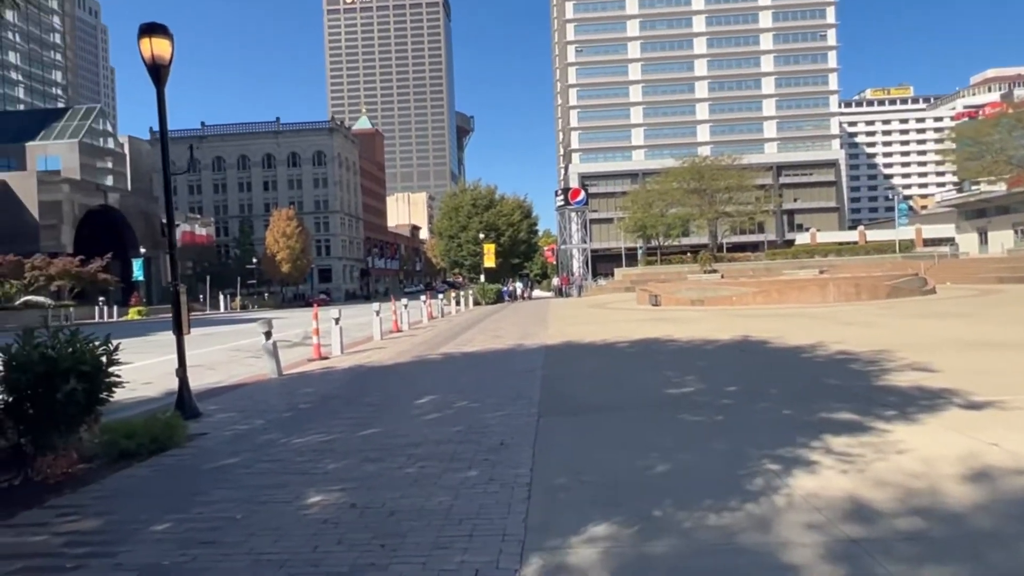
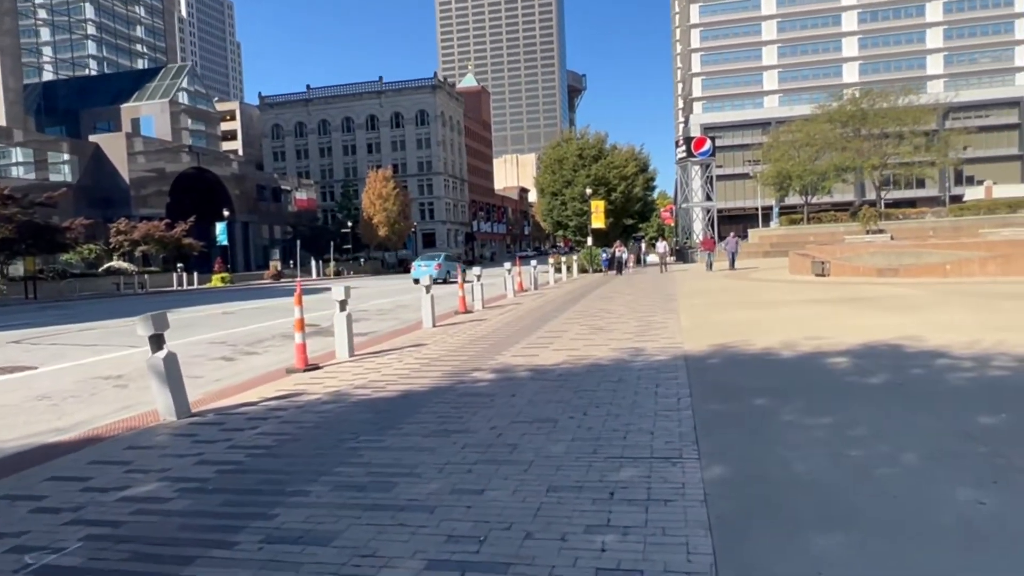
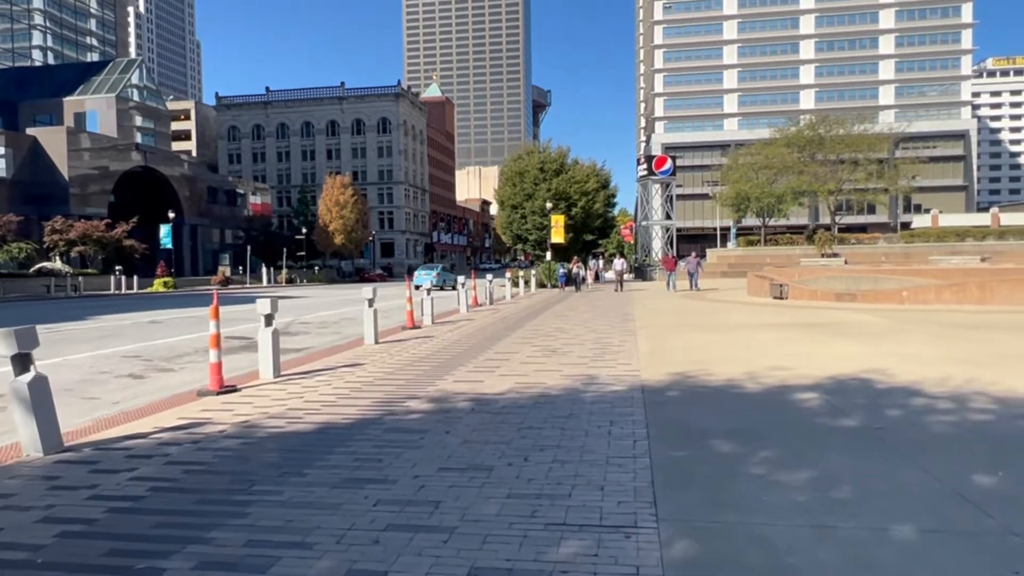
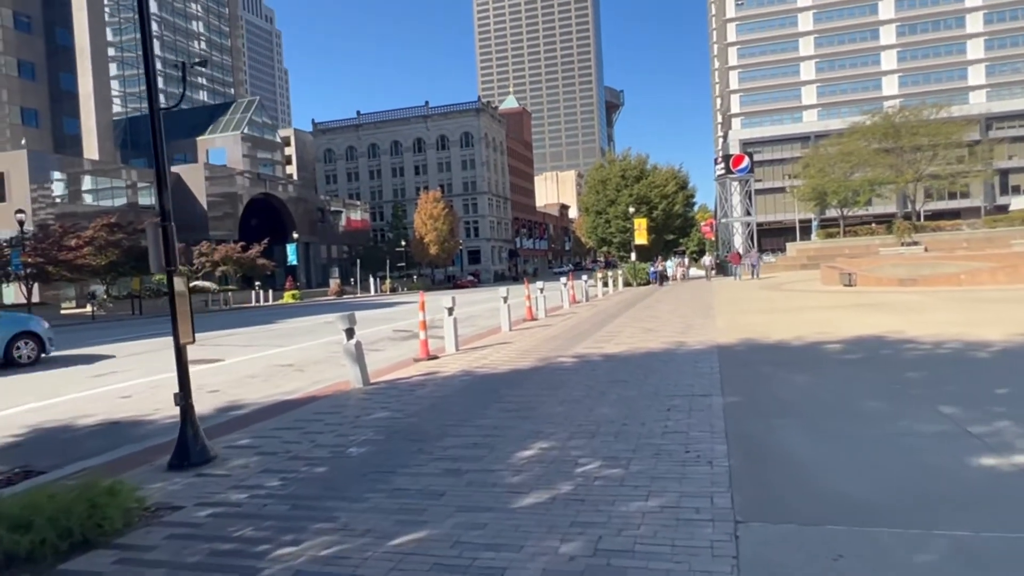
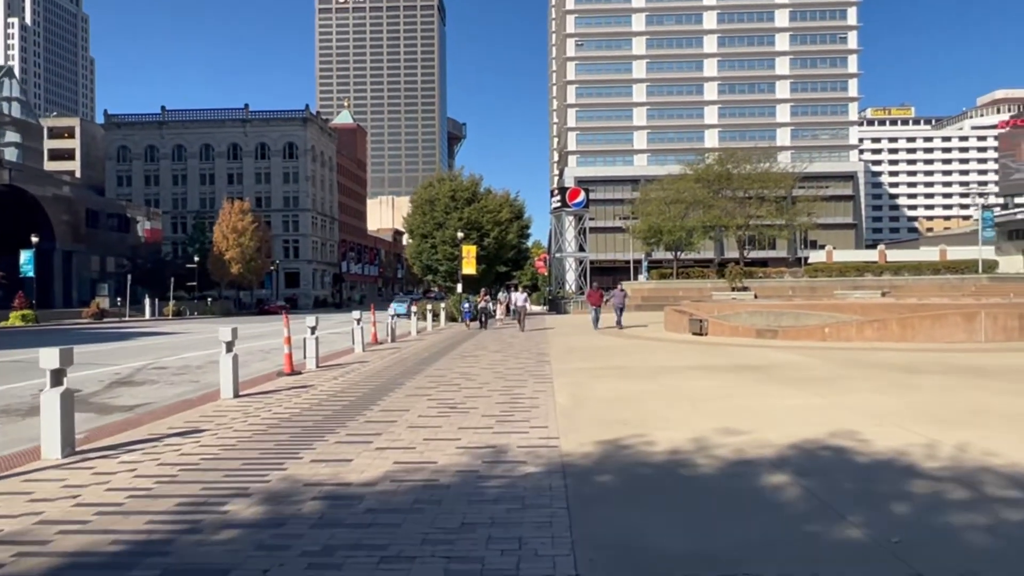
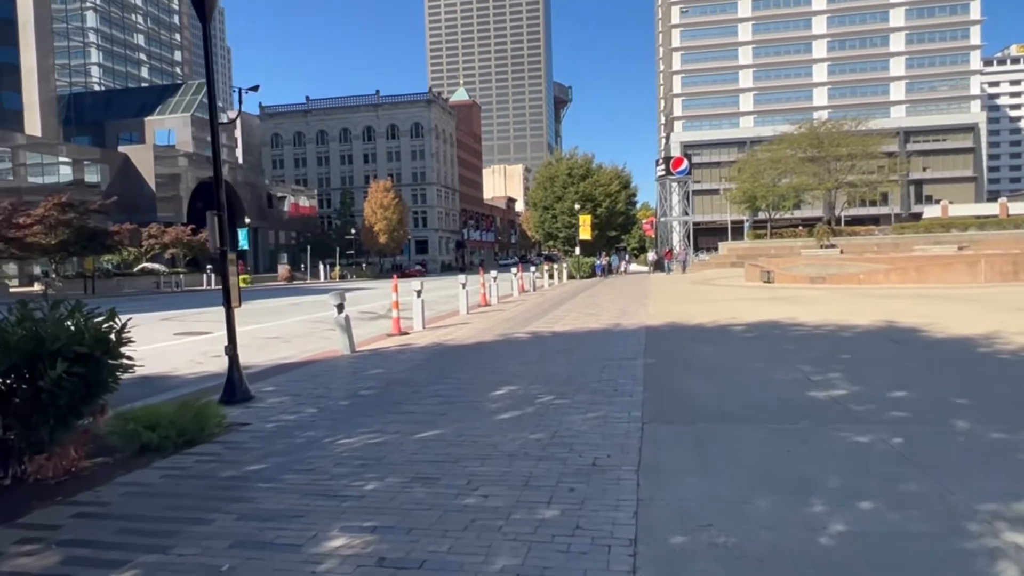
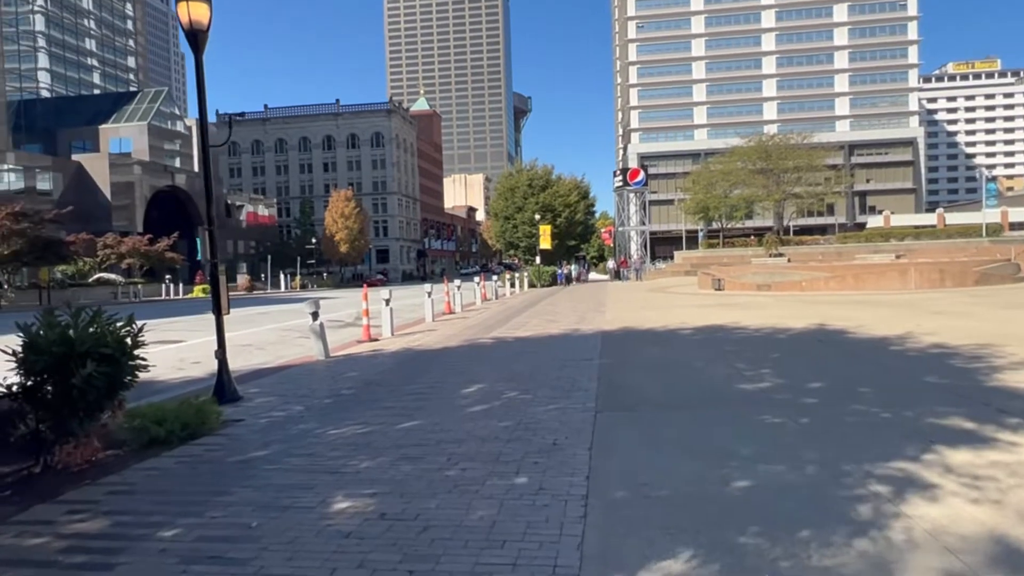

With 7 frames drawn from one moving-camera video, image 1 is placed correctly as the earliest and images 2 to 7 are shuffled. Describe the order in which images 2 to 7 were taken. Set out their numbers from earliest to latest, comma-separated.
7, 6, 4, 2, 3, 5
